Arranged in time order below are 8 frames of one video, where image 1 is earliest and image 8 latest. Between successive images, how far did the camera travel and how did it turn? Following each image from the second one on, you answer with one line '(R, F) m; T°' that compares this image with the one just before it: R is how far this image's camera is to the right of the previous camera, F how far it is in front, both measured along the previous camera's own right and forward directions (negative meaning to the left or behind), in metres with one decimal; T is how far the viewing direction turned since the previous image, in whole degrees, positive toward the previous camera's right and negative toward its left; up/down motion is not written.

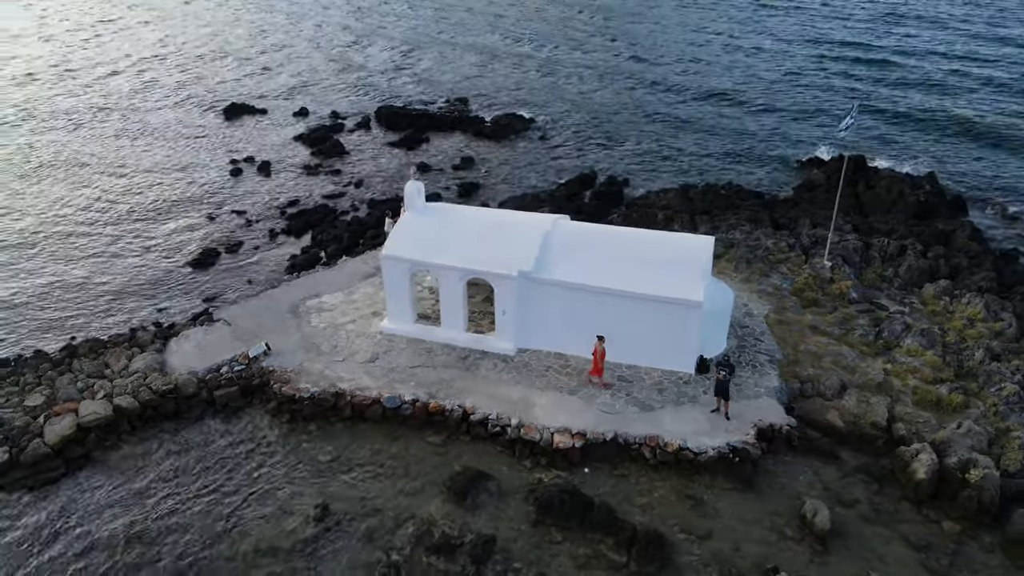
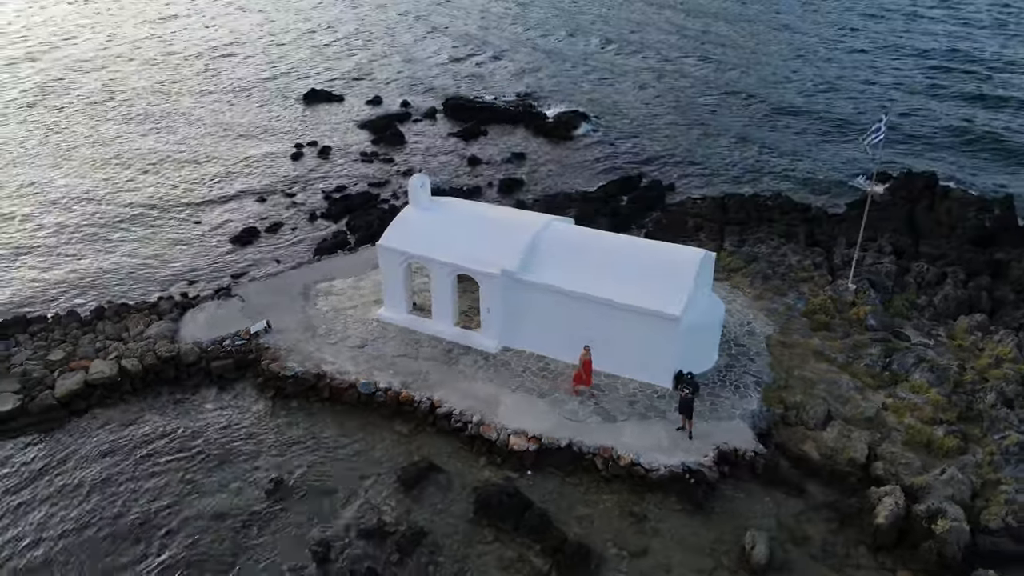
(+3.4, +0.1) m; -8°
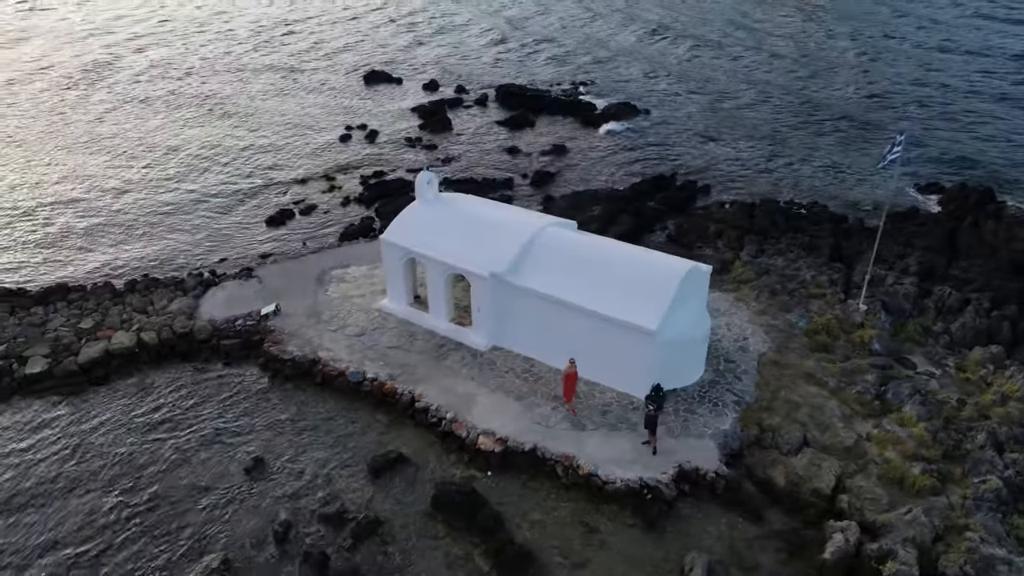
(+2.6, -0.3) m; -6°
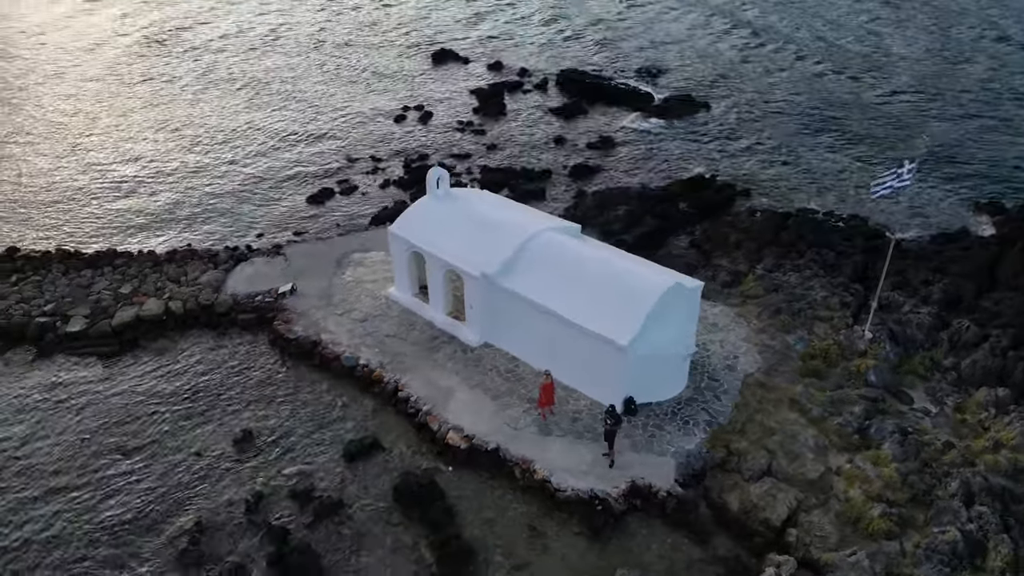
(+3.0, -0.4) m; -7°
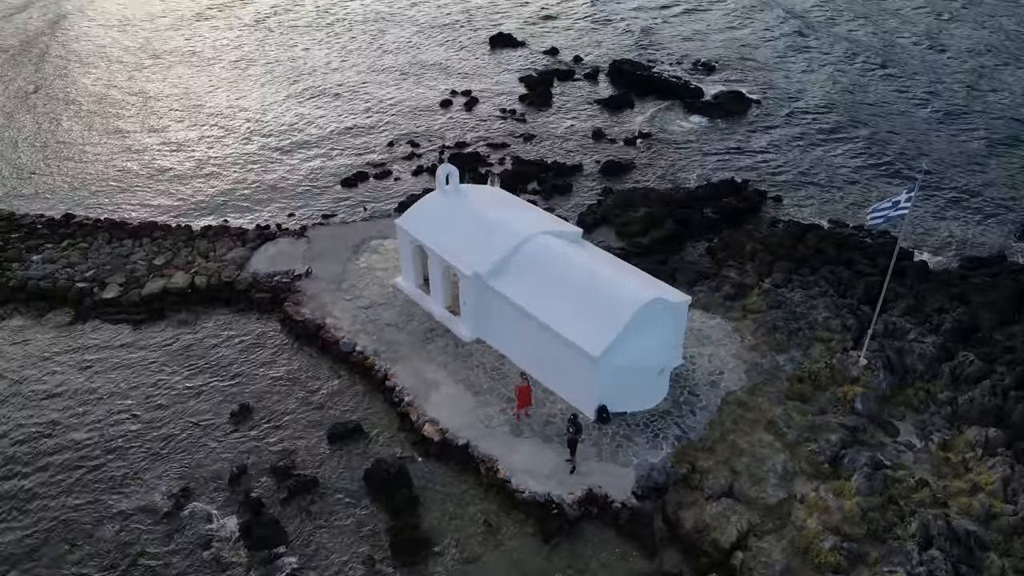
(+2.6, -0.4) m; -6°
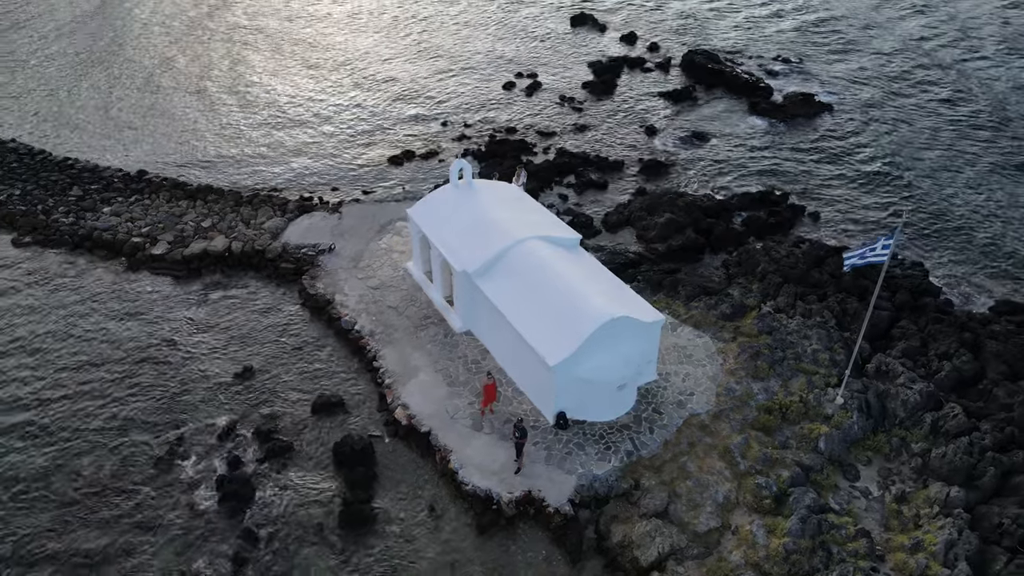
(+3.7, -0.7) m; -8°
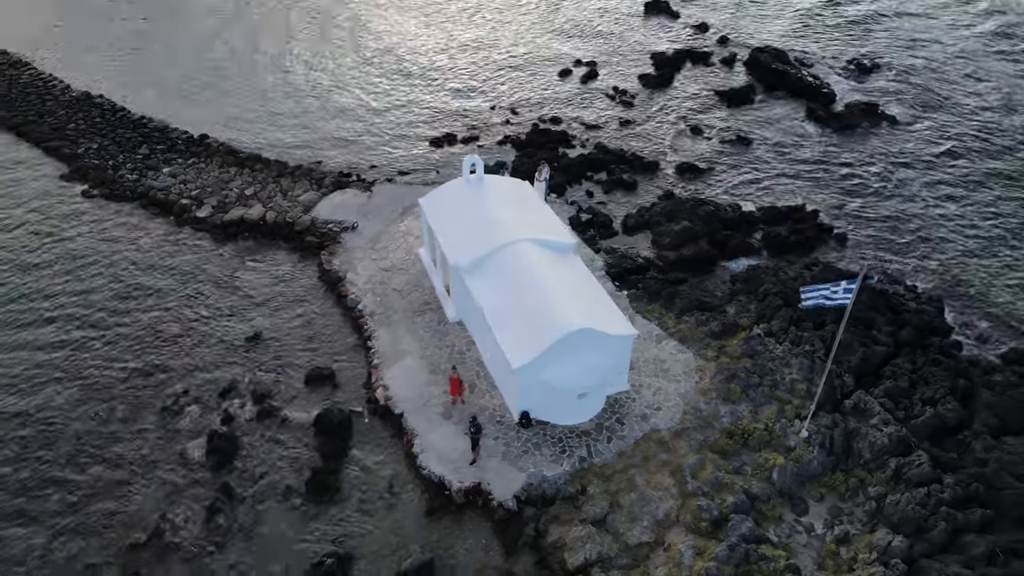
(+3.4, -0.8) m; -7°
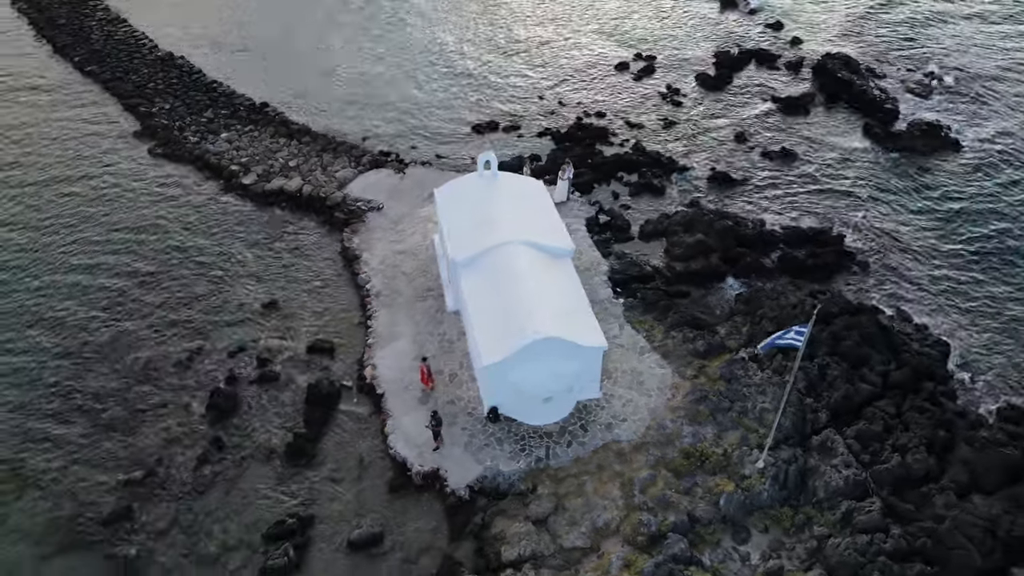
(+3.4, -0.8) m; -7°
